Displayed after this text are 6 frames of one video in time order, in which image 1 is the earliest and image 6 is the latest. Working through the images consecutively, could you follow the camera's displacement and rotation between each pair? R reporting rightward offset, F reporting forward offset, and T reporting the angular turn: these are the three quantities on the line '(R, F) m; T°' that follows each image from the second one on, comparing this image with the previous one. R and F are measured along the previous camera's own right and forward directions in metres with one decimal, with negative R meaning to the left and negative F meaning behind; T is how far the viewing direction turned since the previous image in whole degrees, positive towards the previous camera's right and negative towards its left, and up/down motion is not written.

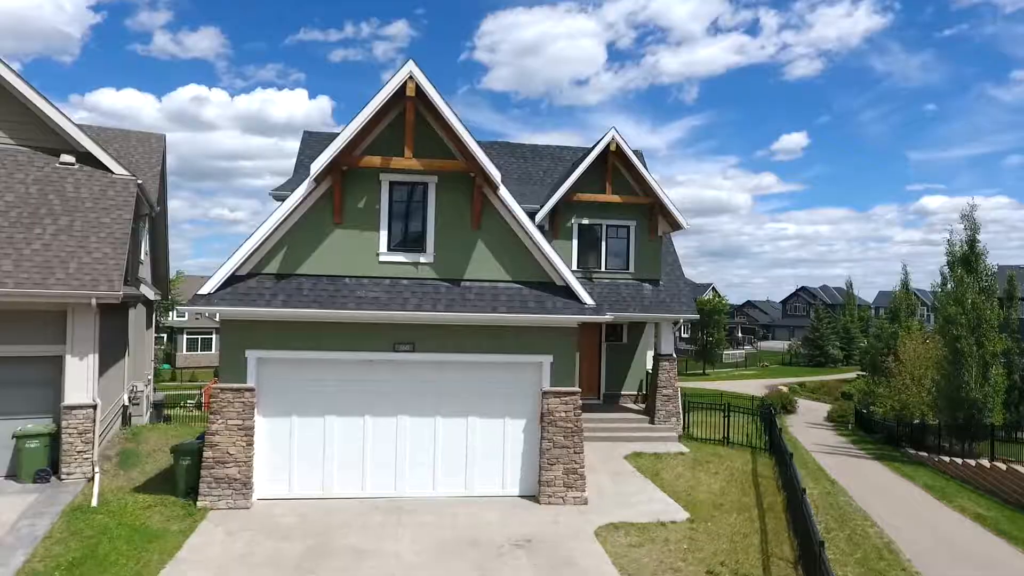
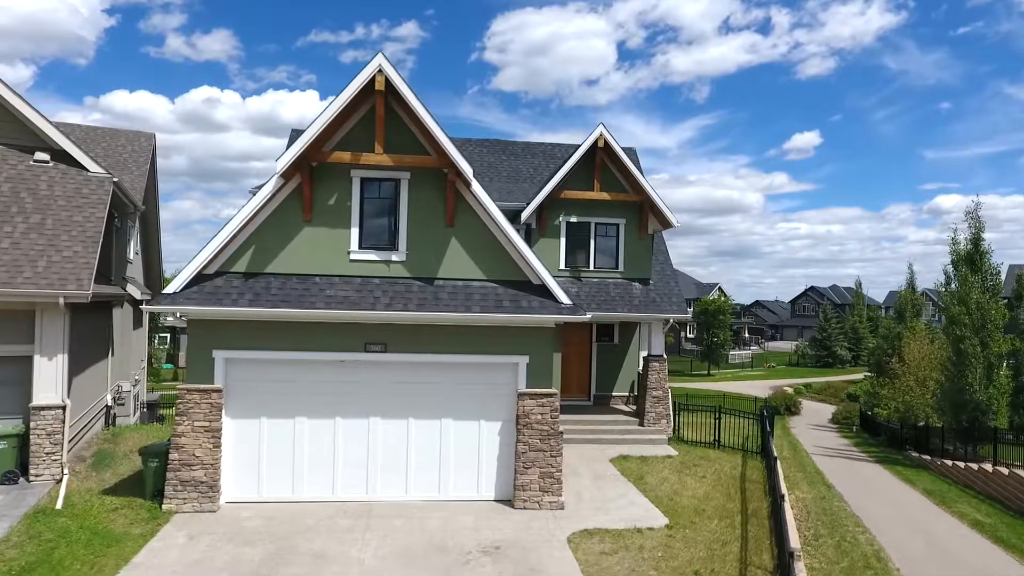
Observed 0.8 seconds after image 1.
(+0.6, +0.3) m; -1°
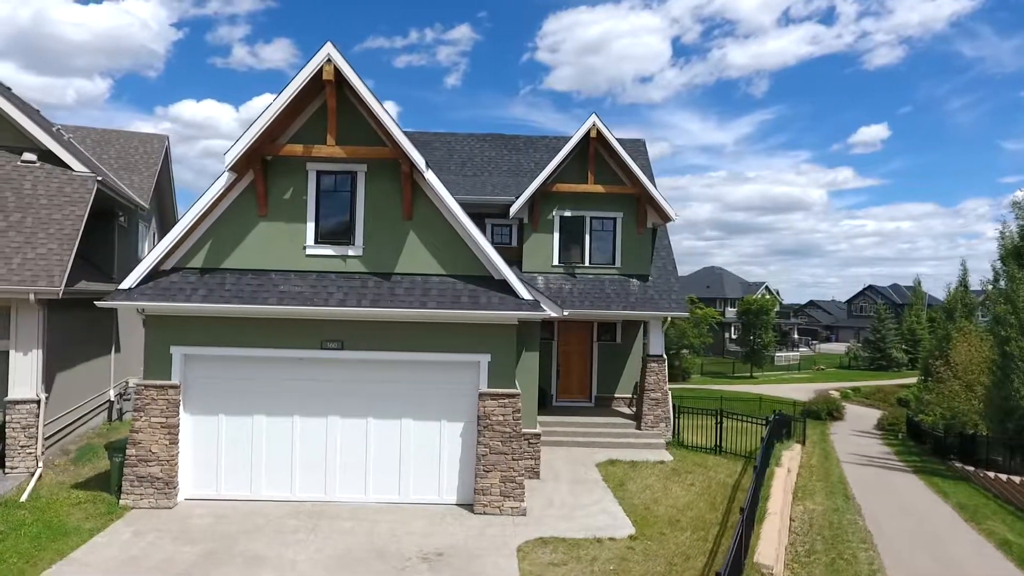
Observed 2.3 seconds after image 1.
(+1.6, +0.5) m; -5°
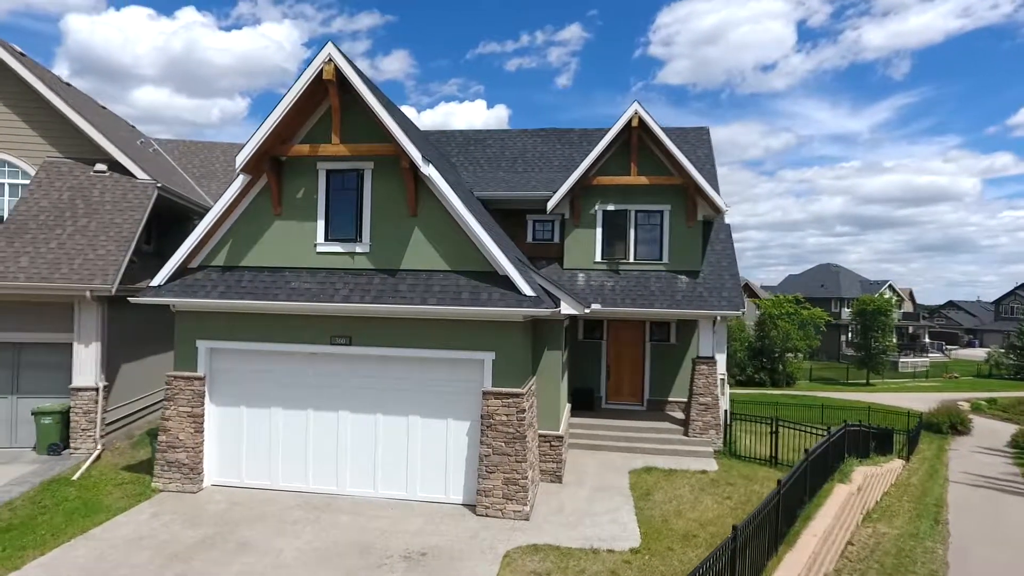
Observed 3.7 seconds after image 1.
(+1.8, +0.5) m; -10°
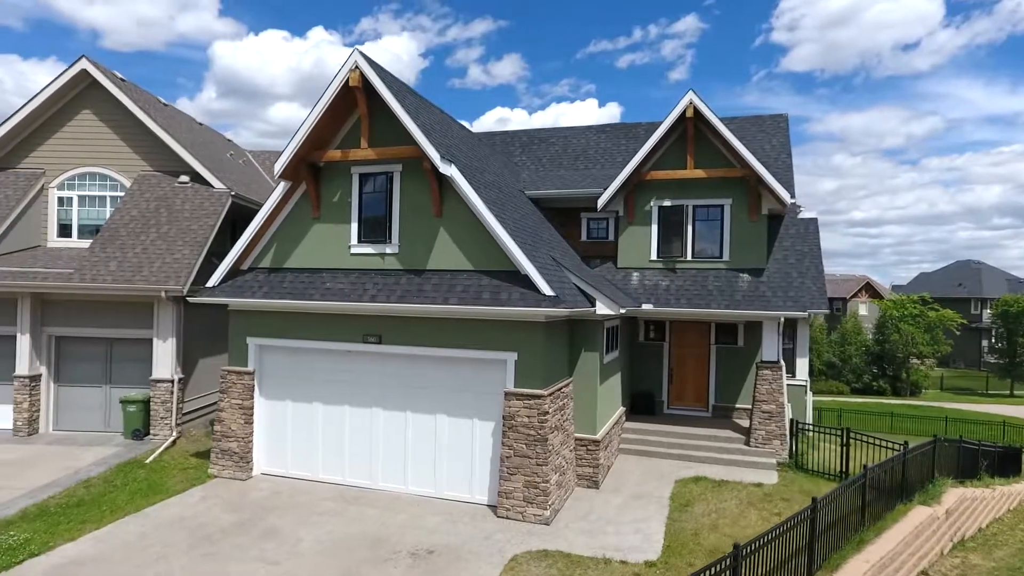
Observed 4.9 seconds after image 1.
(+1.5, +0.3) m; -10°
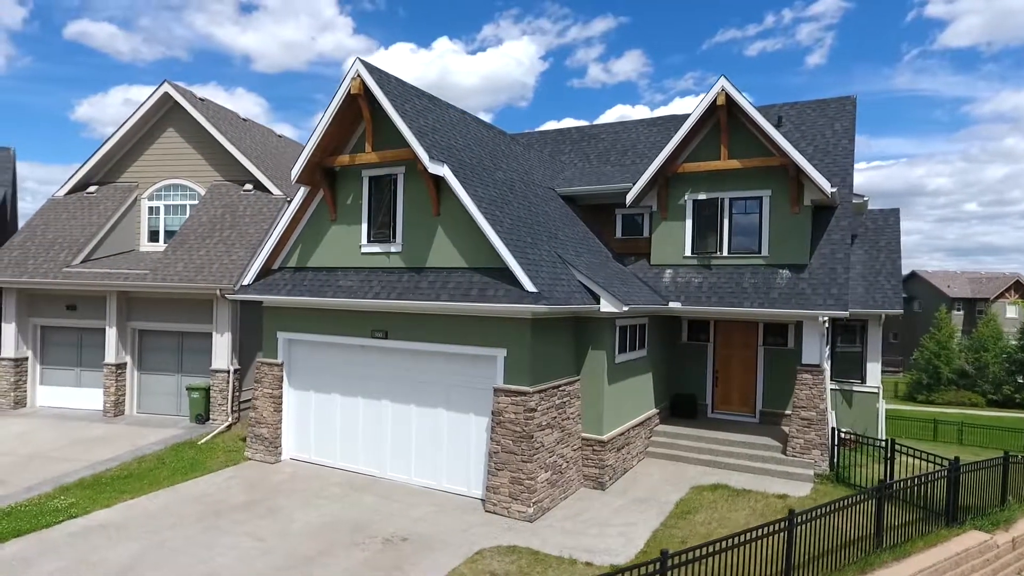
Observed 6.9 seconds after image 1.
(+2.2, +0.2) m; -11°
